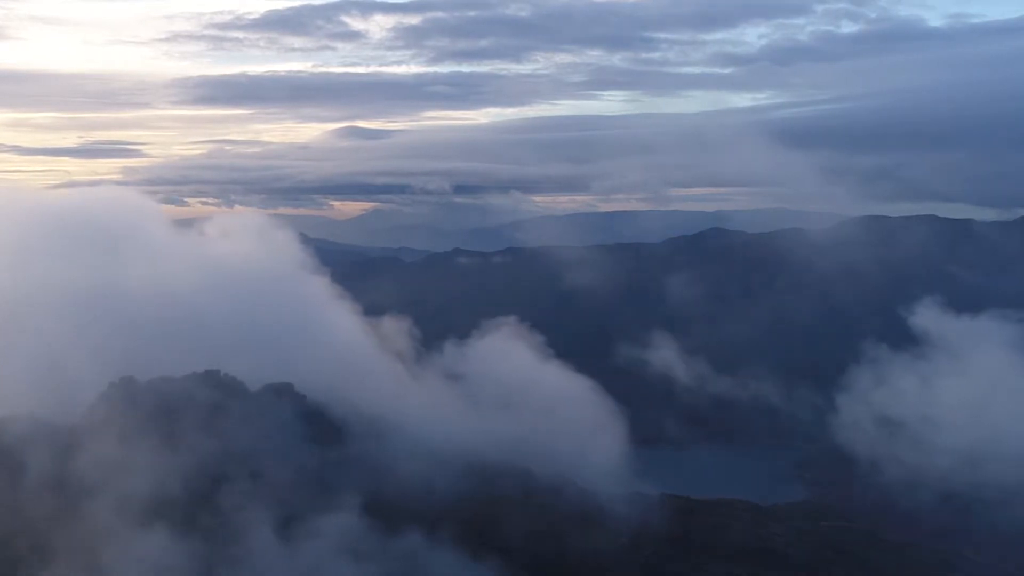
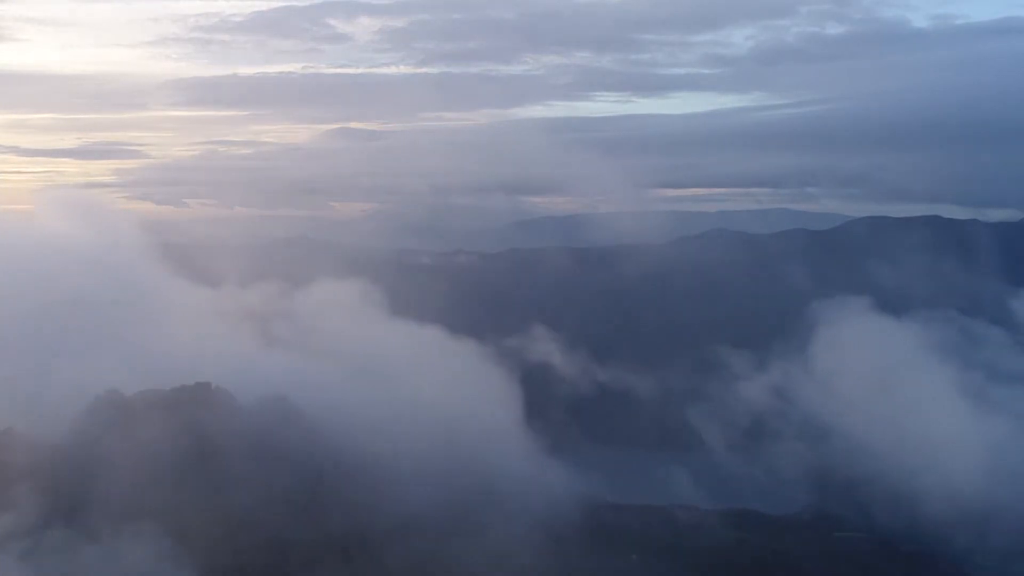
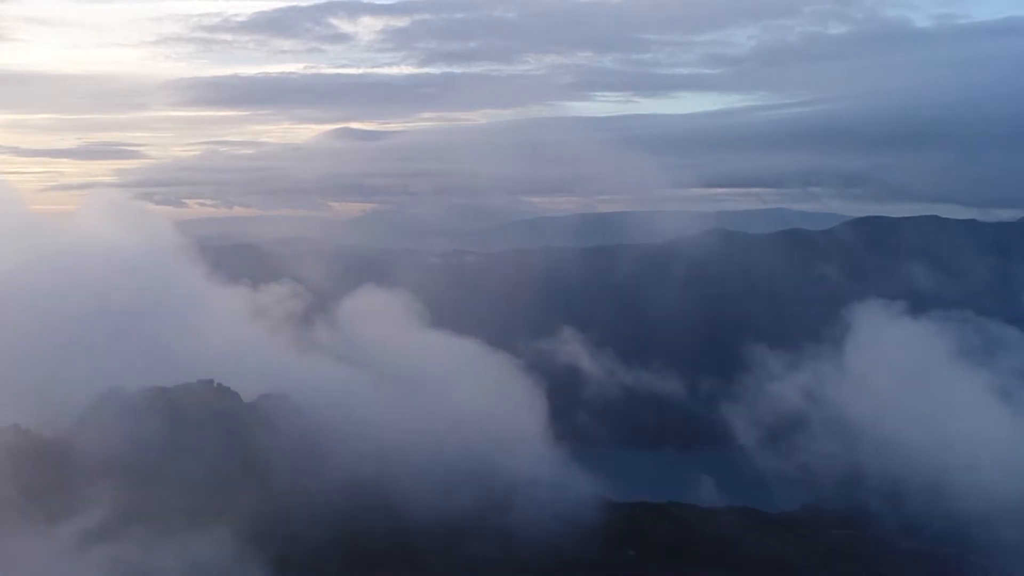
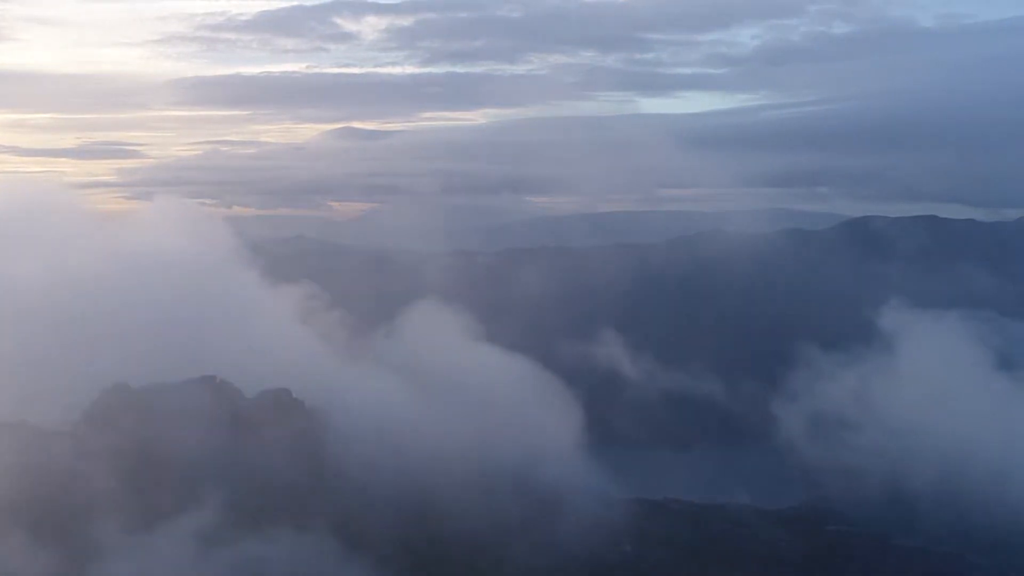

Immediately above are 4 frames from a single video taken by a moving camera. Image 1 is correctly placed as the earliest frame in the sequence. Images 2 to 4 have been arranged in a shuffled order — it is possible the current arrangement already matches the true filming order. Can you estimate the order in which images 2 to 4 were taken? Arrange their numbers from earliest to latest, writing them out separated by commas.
4, 3, 2
